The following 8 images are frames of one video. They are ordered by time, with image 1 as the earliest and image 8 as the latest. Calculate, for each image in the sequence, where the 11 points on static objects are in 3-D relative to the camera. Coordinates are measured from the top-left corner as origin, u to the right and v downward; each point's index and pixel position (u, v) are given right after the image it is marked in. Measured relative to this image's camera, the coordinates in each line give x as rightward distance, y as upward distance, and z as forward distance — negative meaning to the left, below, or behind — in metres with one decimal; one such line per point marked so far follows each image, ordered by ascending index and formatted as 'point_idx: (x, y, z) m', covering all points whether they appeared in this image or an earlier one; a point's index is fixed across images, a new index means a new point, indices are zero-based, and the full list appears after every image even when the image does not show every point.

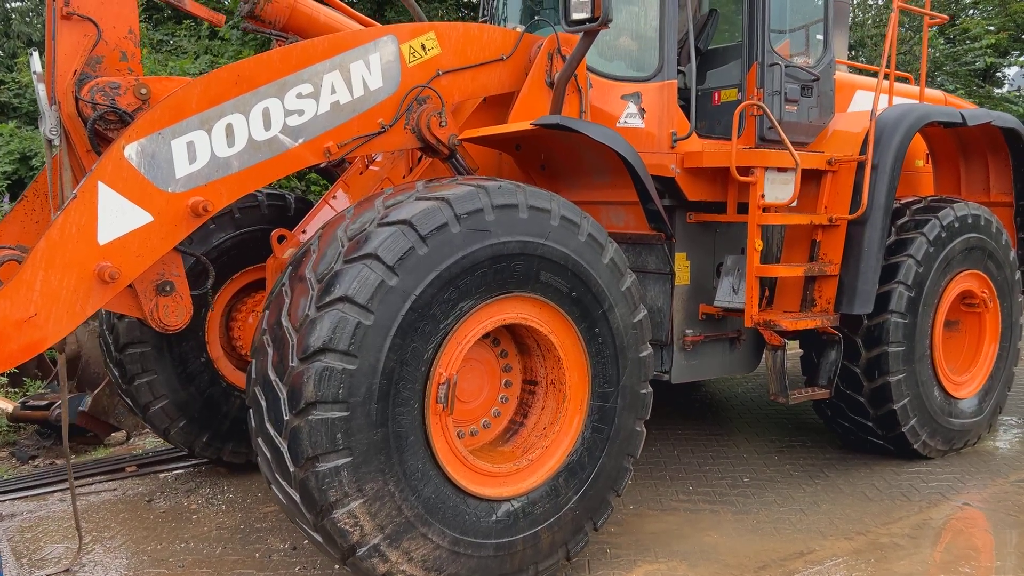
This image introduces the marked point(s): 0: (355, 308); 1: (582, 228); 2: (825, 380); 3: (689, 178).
0: (-0.4, -0.1, +2.2) m
1: (+0.2, +0.2, +2.6) m
2: (+1.3, -0.4, +3.7) m
3: (+0.7, +0.5, +3.7) m
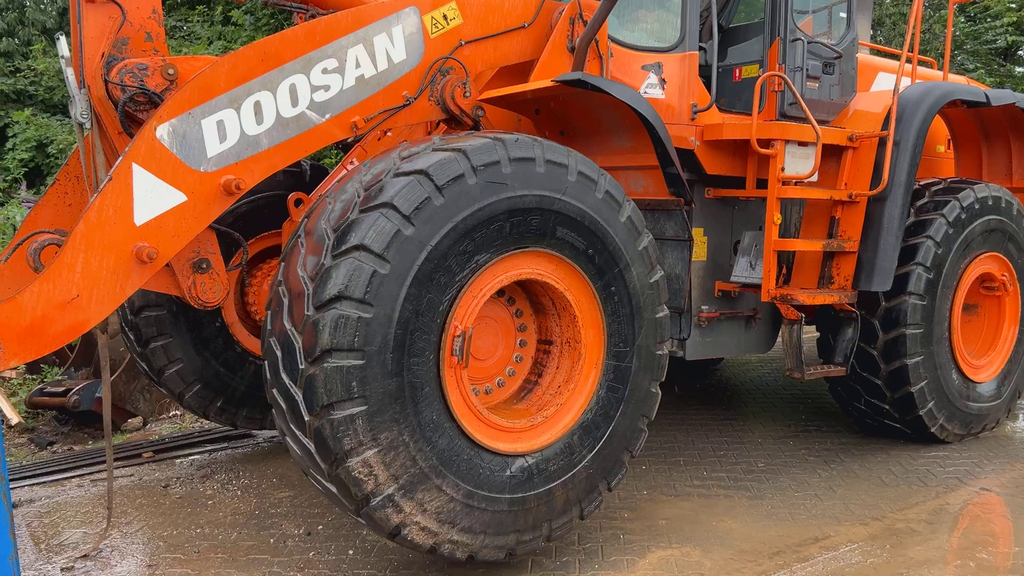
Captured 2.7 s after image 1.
0: (-0.4, +0.1, +2.2) m
1: (+0.3, +0.3, +2.6) m
2: (+1.4, -0.3, +3.7) m
3: (+0.8, +0.6, +3.7) m
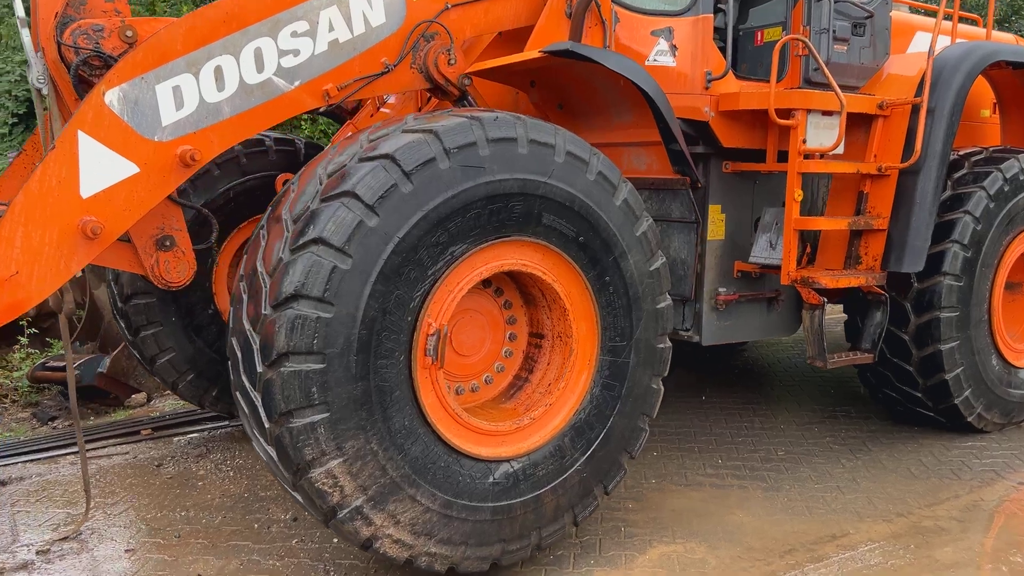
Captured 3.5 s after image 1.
0: (-0.4, +0.1, +2.0) m
1: (+0.2, +0.3, +2.4) m
2: (+1.4, -0.2, +3.4) m
3: (+0.8, +0.6, +3.4) m
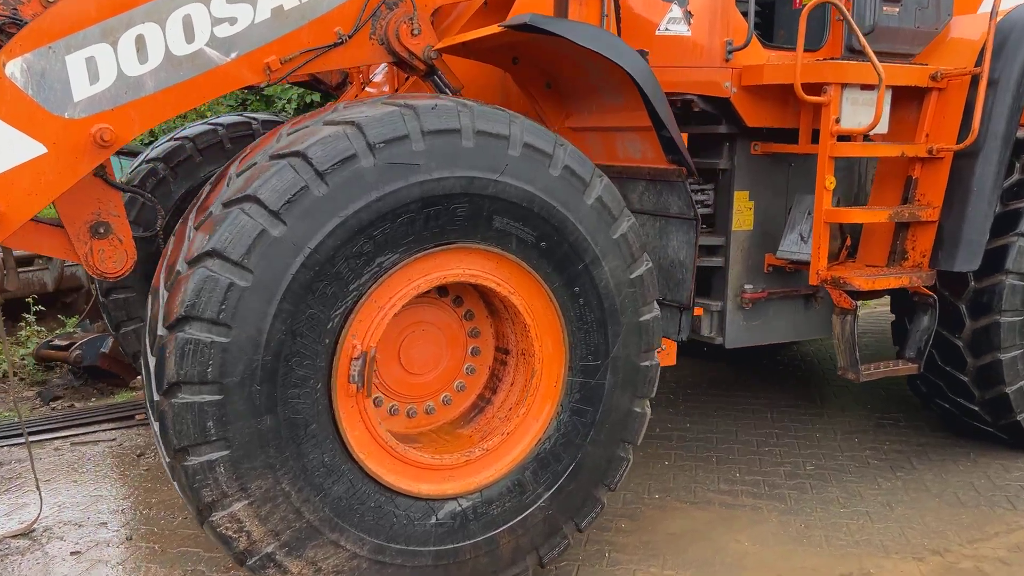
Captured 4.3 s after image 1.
0: (-0.6, 0.0, +1.7) m
1: (+0.1, +0.3, +2.0) m
2: (+1.4, -0.2, +3.0) m
3: (+0.8, +0.6, +3.0) m
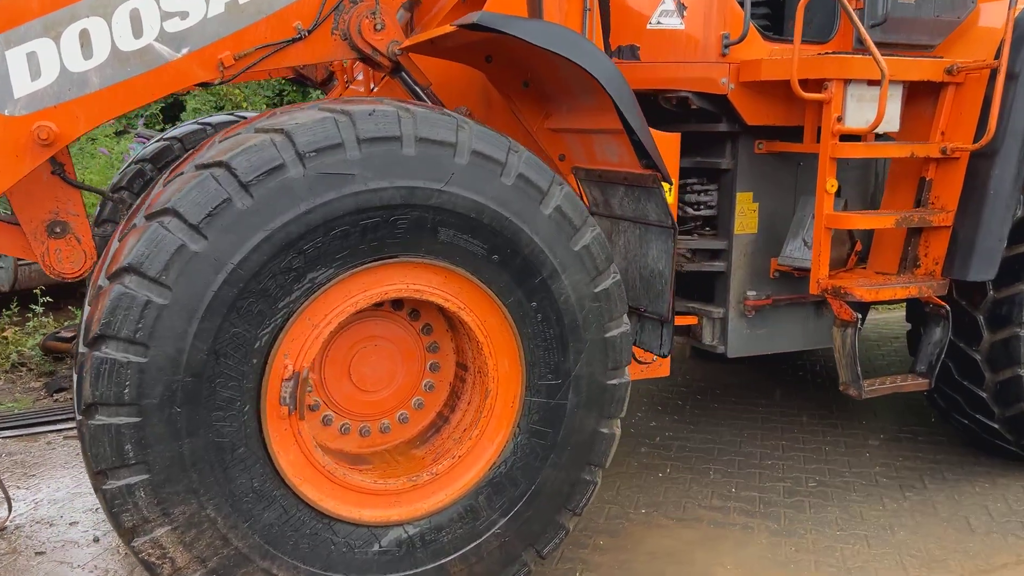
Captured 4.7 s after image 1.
0: (-0.7, 0.0, +1.6) m
1: (0.0, +0.3, +1.9) m
2: (+1.3, -0.3, +2.8) m
3: (+0.8, +0.6, +2.8) m
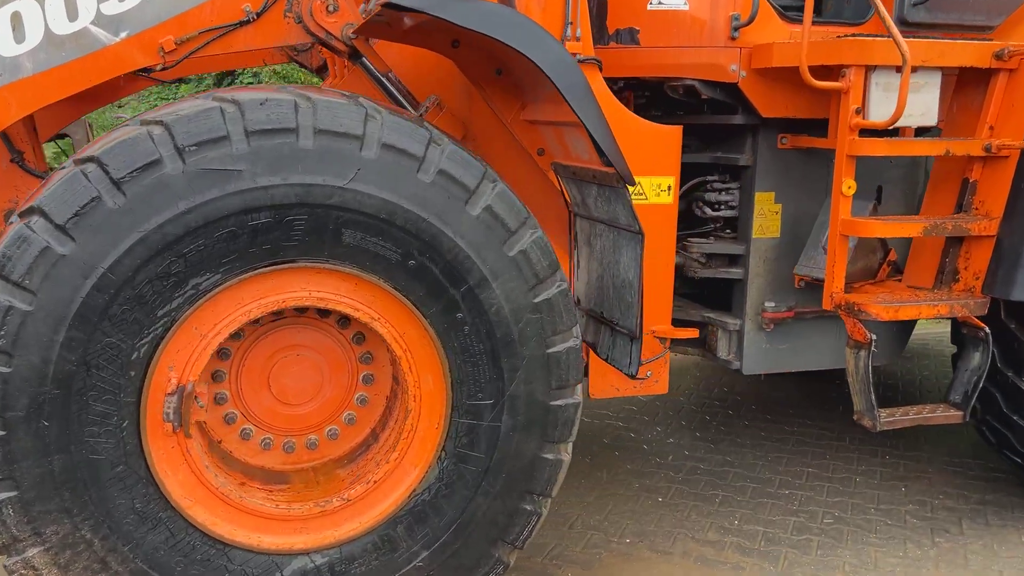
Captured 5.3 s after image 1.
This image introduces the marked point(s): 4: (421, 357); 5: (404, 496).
0: (-0.9, 0.0, +1.5) m
1: (-0.2, +0.2, +1.7) m
2: (+1.3, -0.3, +2.4) m
3: (+0.7, +0.6, +2.5) m
4: (-0.2, -0.1, +1.8) m
5: (-0.2, -0.4, +1.8) m
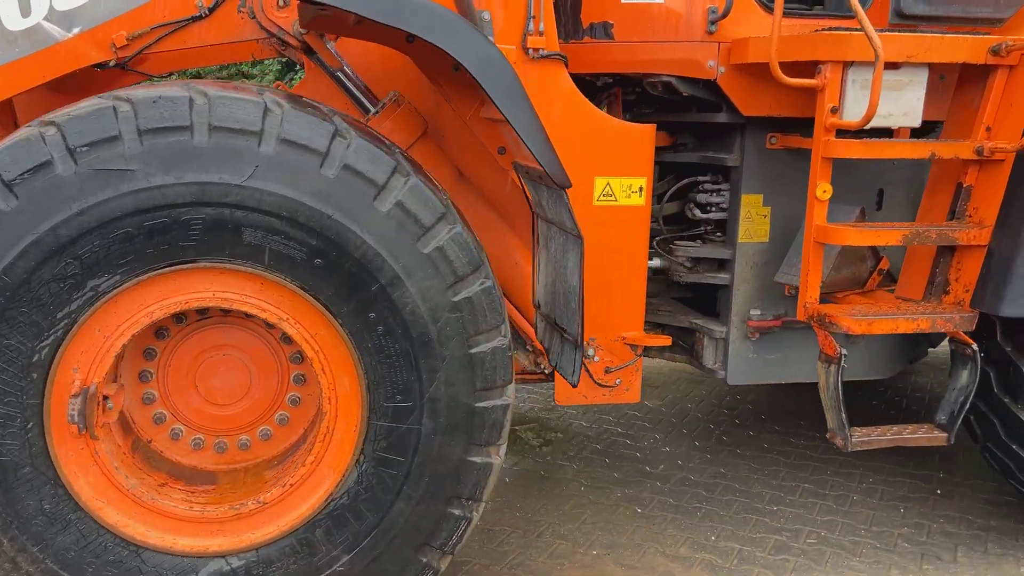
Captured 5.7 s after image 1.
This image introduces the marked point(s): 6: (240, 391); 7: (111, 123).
0: (-1.1, 0.0, +1.5) m
1: (-0.3, +0.2, +1.7) m
2: (+1.1, -0.3, +2.3) m
3: (+0.6, +0.6, +2.4) m
4: (-0.3, -0.1, +1.7) m
5: (-0.4, -0.4, +1.8) m
6: (-0.6, -0.2, +1.9) m
7: (-0.7, +0.3, +1.6) m
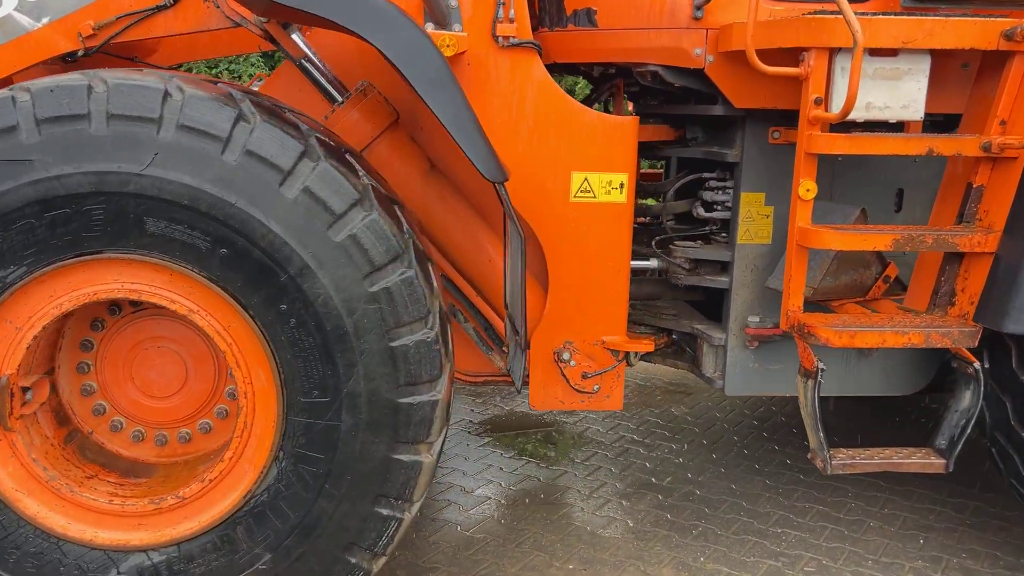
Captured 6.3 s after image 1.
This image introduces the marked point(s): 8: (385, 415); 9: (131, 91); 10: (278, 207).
0: (-1.2, 0.0, +1.6) m
1: (-0.5, +0.2, +1.6) m
2: (+1.0, -0.4, +2.1) m
3: (+0.5, +0.5, +2.2) m
4: (-0.5, -0.1, +1.7) m
5: (-0.5, -0.4, +1.7) m
6: (-0.7, -0.2, +1.9) m
7: (-0.9, +0.3, +1.6) m
8: (-0.3, -0.3, +1.7) m
9: (-0.6, +0.3, +1.6) m
10: (-0.4, +0.1, +1.6) m
